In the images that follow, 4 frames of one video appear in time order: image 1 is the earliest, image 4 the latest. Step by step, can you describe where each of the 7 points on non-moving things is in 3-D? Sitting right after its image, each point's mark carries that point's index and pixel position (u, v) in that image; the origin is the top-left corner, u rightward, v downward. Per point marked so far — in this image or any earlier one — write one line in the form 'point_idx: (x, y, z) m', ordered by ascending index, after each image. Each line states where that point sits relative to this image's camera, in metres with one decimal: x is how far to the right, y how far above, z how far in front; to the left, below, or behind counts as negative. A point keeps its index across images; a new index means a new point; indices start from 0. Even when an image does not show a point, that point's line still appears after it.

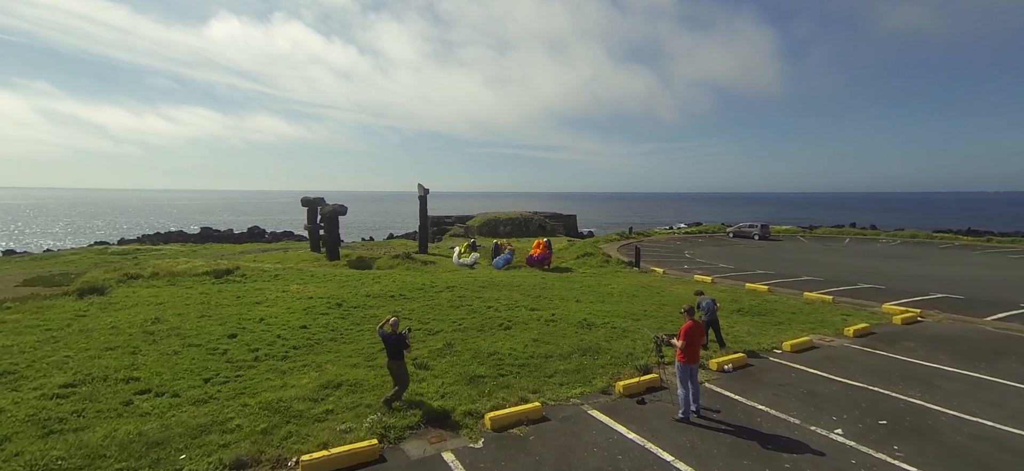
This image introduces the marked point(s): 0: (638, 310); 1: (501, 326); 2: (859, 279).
0: (+3.4, -2.0, +12.3) m
1: (-0.3, -2.1, +10.5) m
2: (+13.2, -1.7, +17.4) m
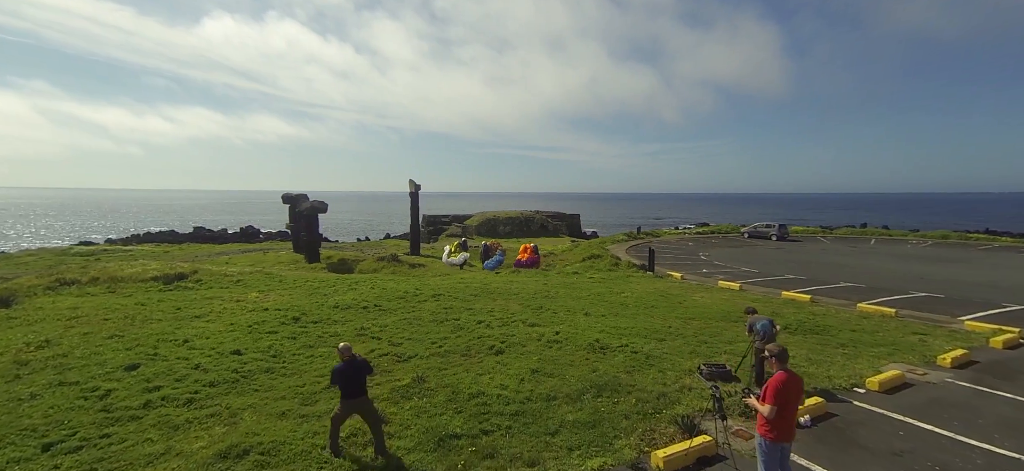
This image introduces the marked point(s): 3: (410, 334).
0: (+3.3, -2.0, +10.1) m
1: (-0.4, -2.1, +8.3) m
2: (+13.1, -1.7, +15.2) m
3: (-2.1, -2.0, +9.3) m
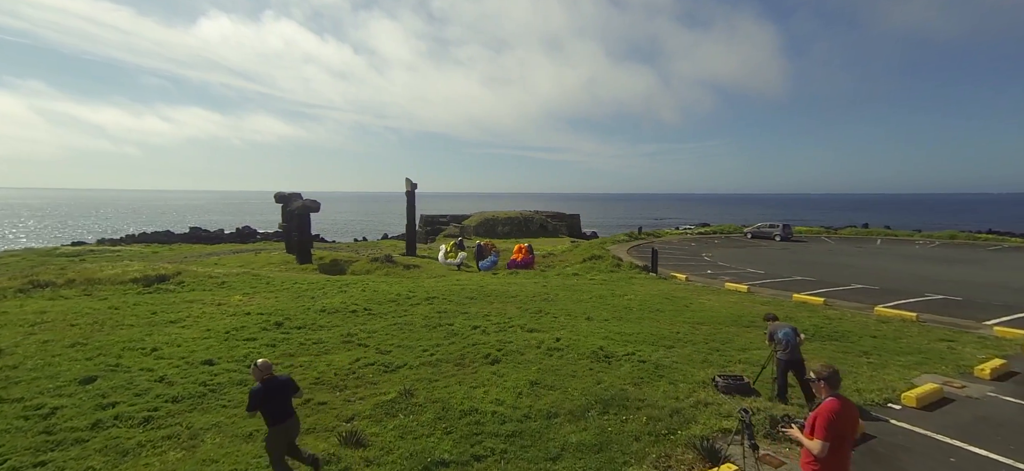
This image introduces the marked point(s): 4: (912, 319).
0: (+3.2, -2.0, +9.4) m
1: (-0.4, -2.0, +7.6) m
2: (+13.0, -1.7, +14.6) m
3: (-2.1, -2.0, +8.7) m
4: (+8.7, -1.8, +10.0) m
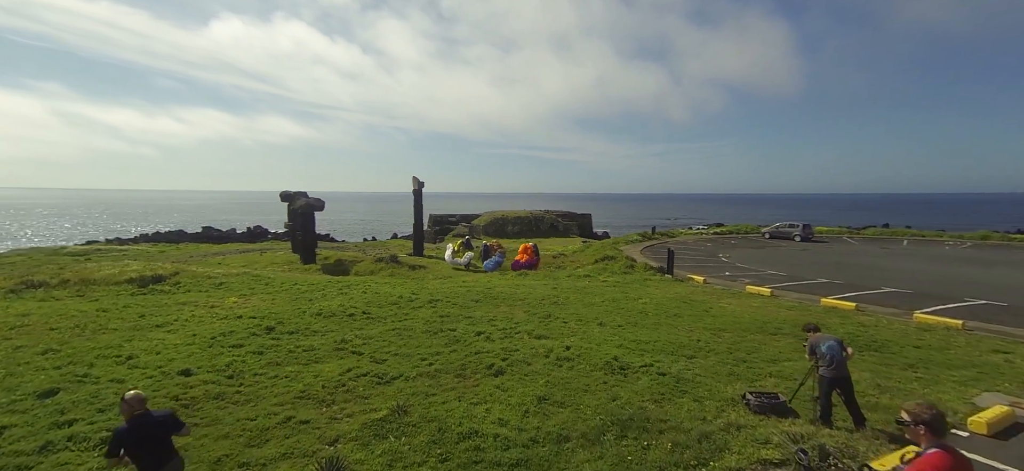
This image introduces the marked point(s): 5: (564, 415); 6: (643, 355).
0: (+3.3, -1.9, +8.7) m
1: (-0.3, -2.0, +7.0) m
2: (+13.3, -1.7, +13.6) m
3: (-2.0, -2.0, +8.0) m
4: (+8.9, -1.8, +9.1) m
5: (+0.6, -2.1, +5.4) m
6: (+2.2, -2.0, +7.6) m
